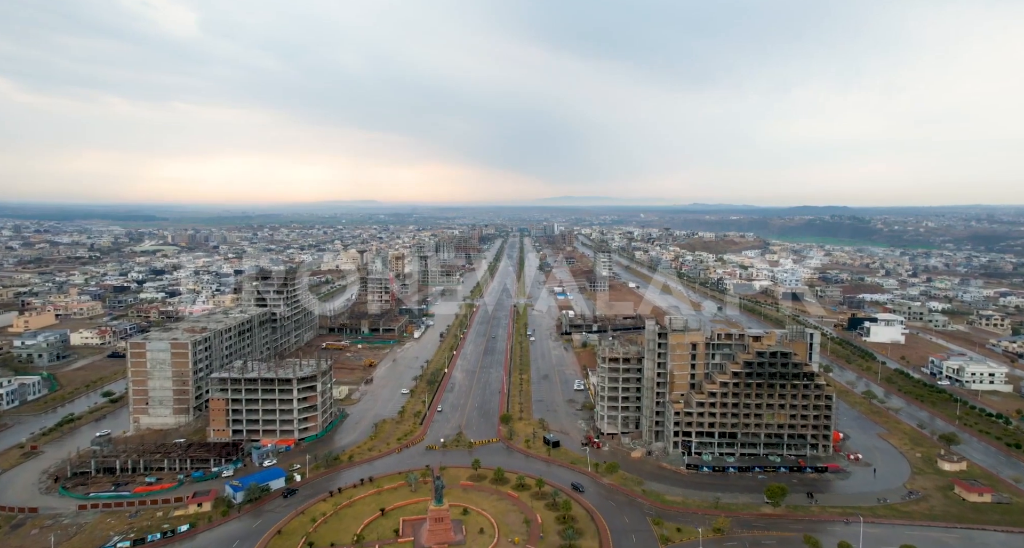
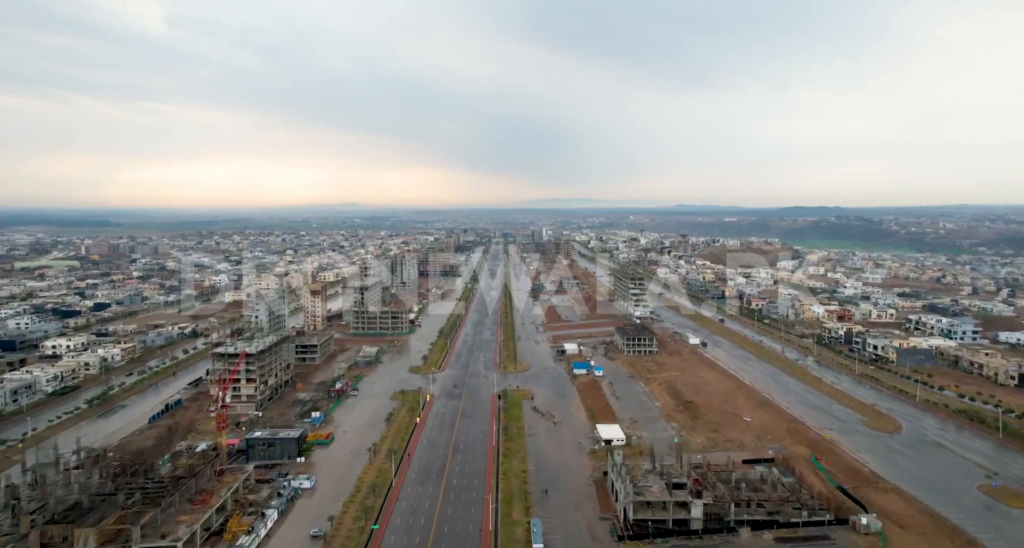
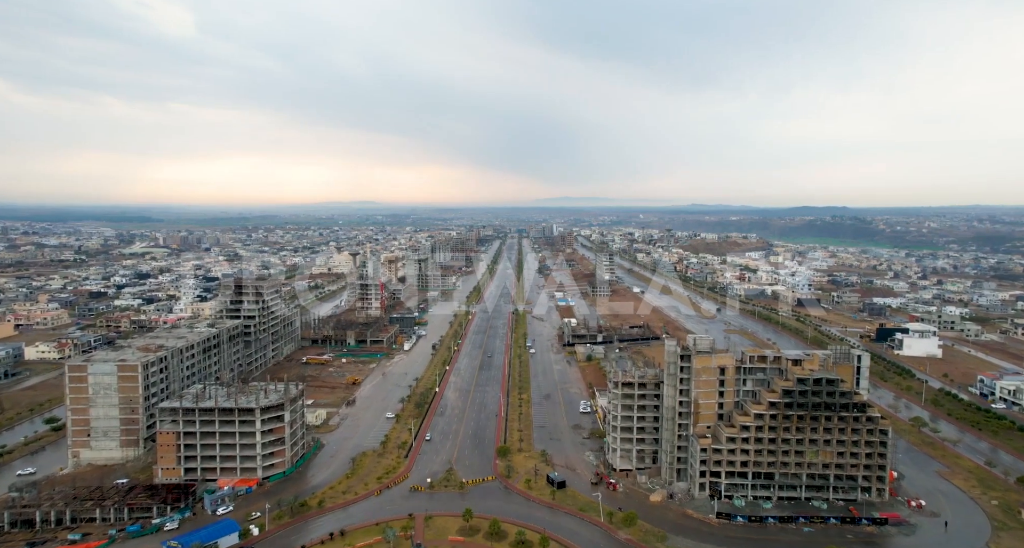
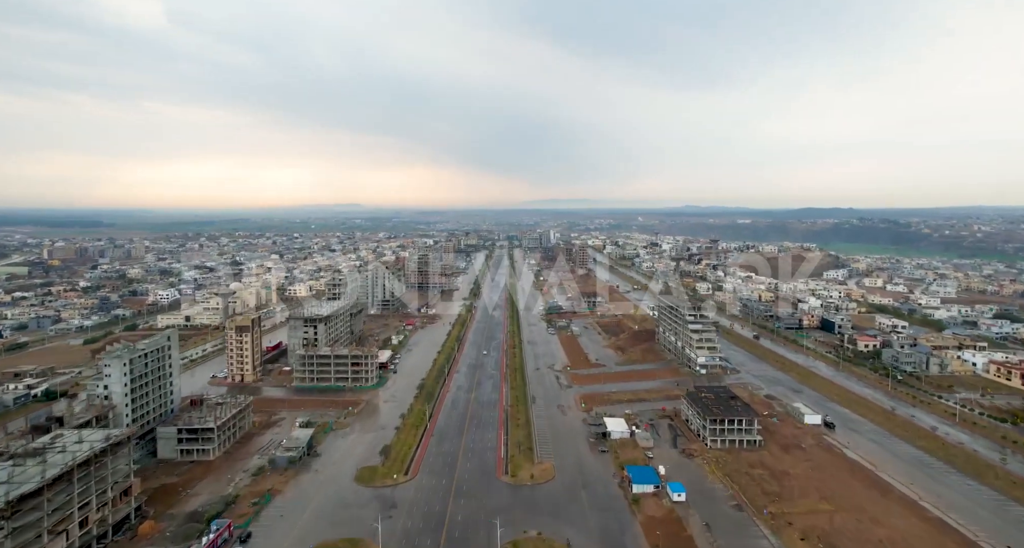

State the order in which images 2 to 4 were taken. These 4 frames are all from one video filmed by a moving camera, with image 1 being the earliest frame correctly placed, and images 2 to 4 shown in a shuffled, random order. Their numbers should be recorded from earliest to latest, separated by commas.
3, 2, 4
